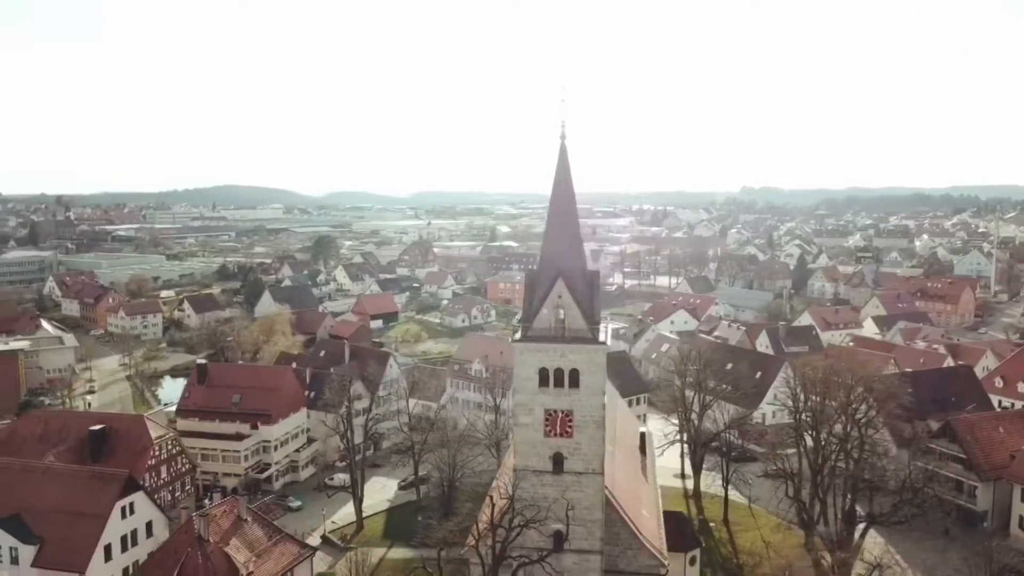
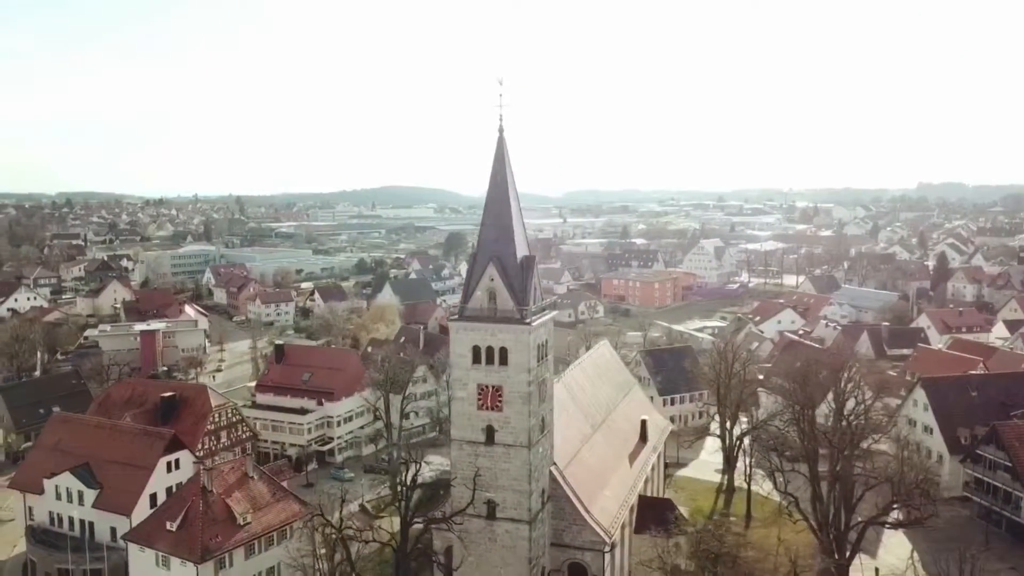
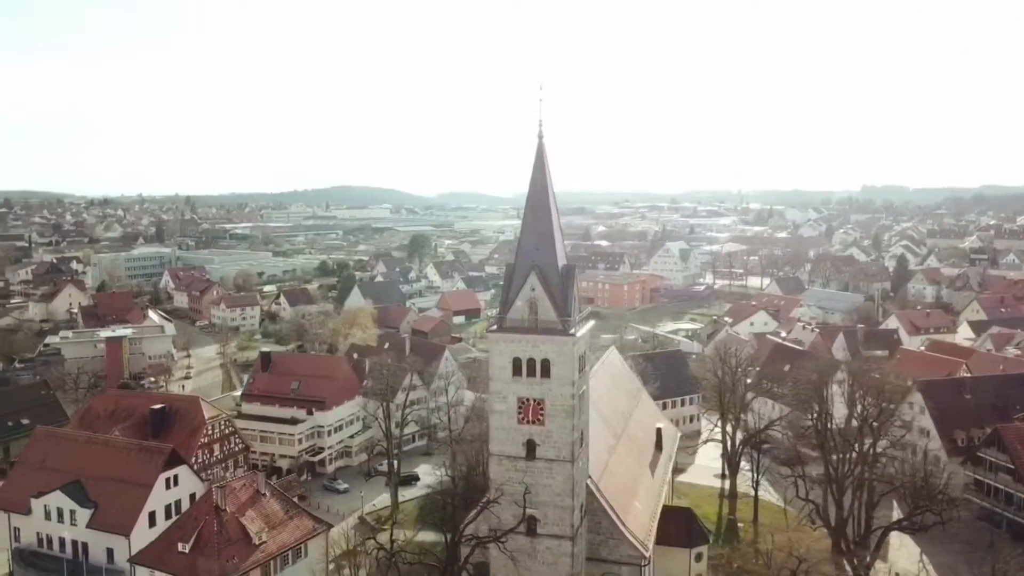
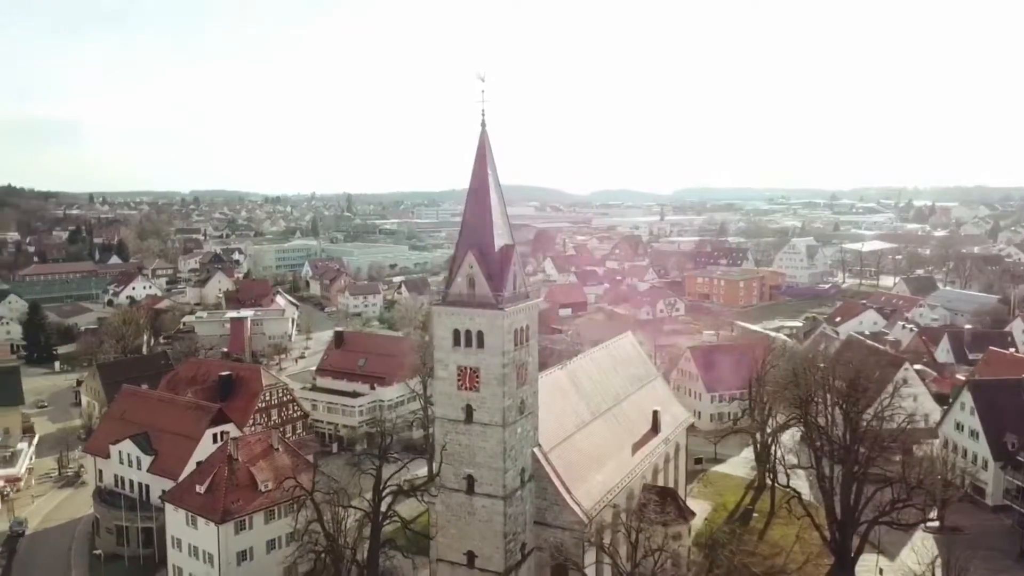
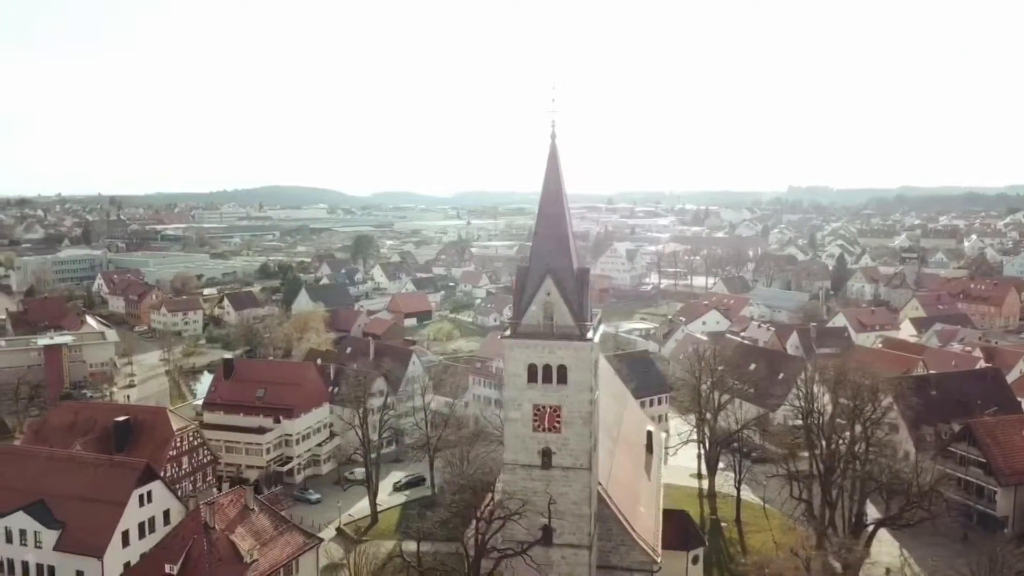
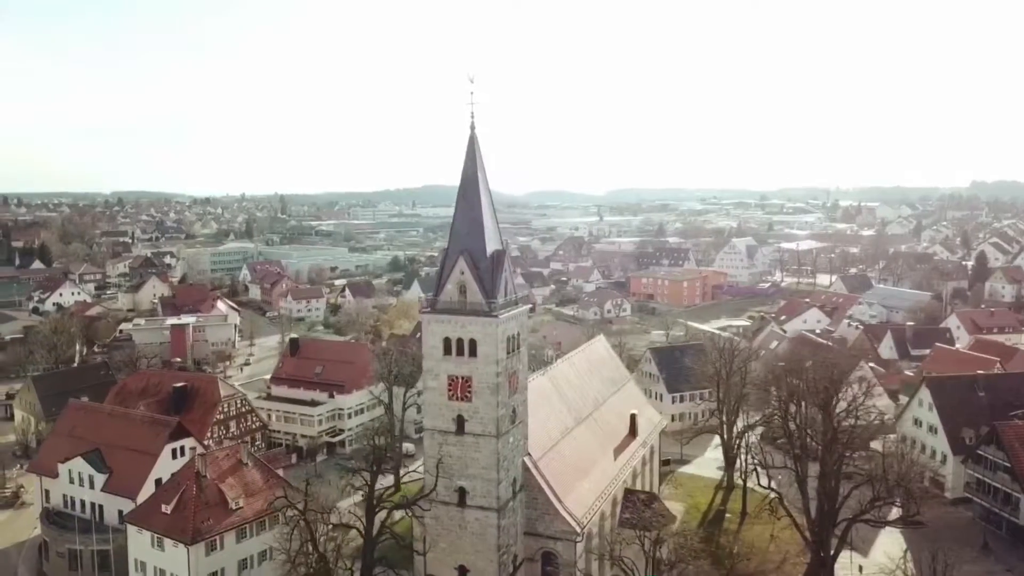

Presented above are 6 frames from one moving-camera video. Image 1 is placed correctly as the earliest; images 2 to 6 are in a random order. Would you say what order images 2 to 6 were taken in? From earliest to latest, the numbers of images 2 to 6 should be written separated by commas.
5, 3, 2, 6, 4
